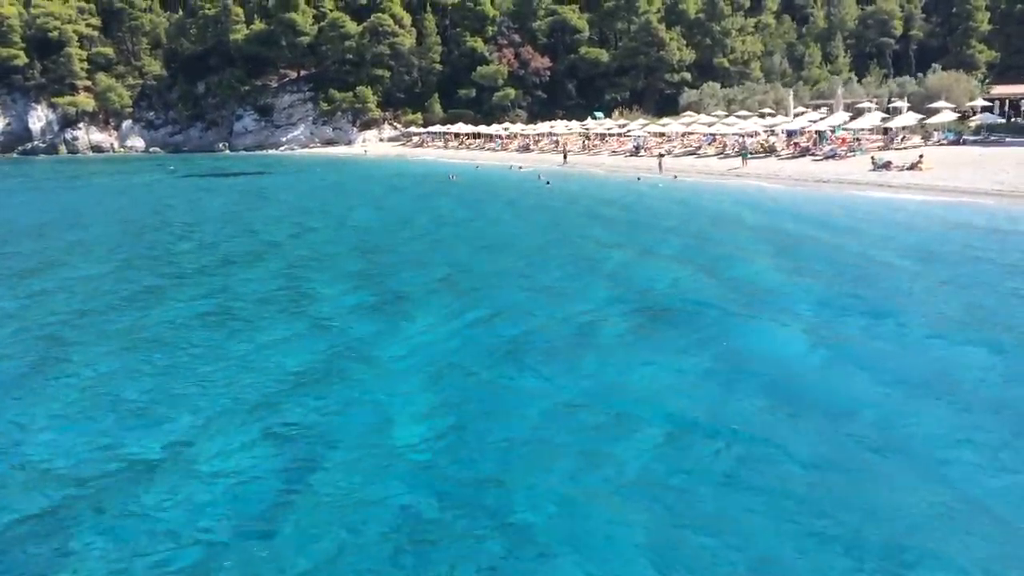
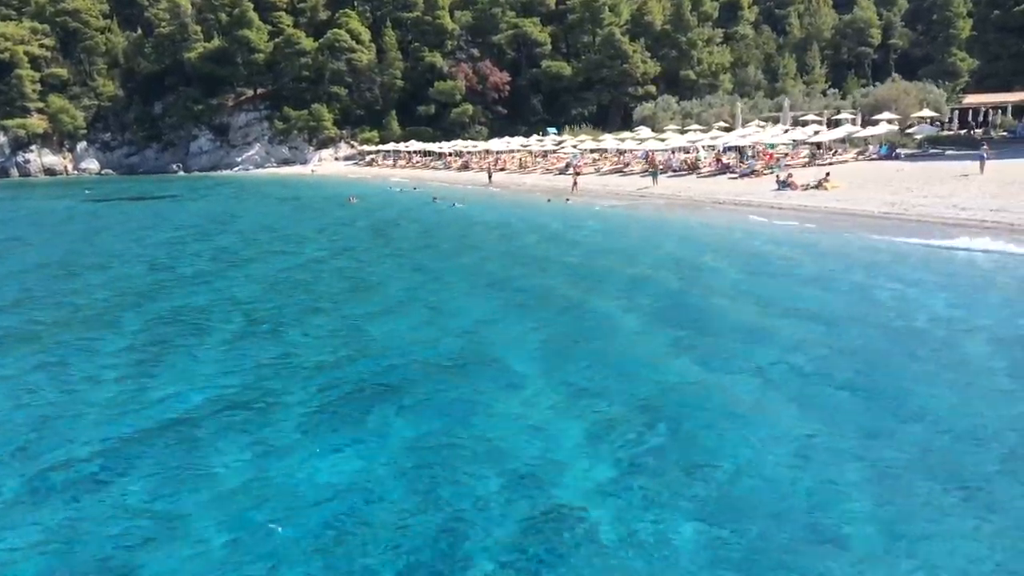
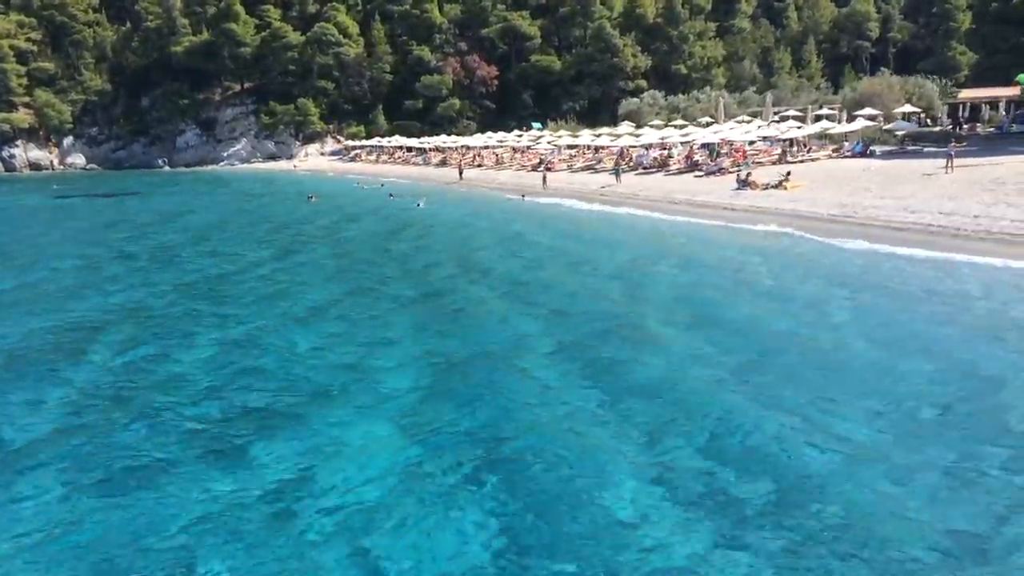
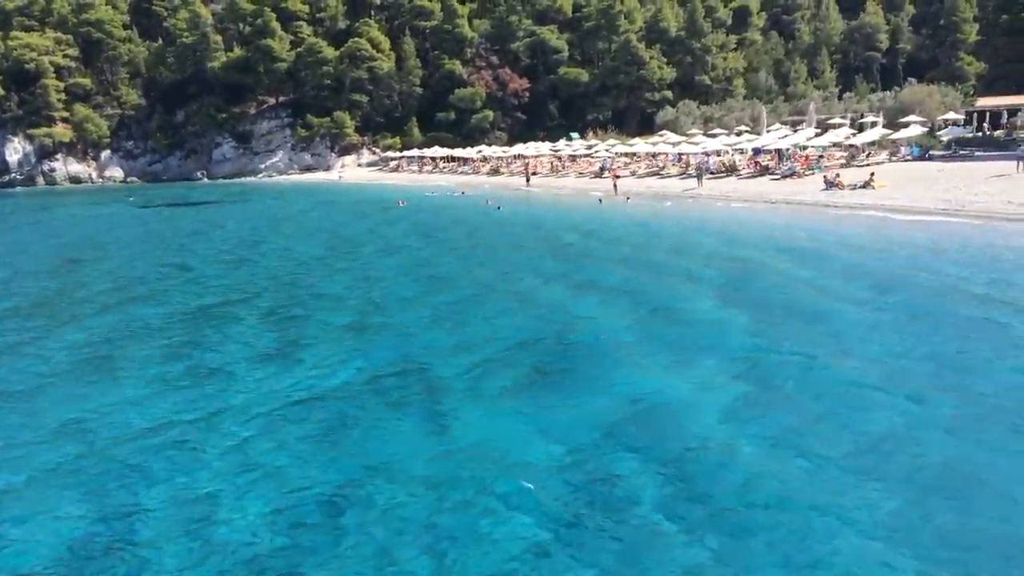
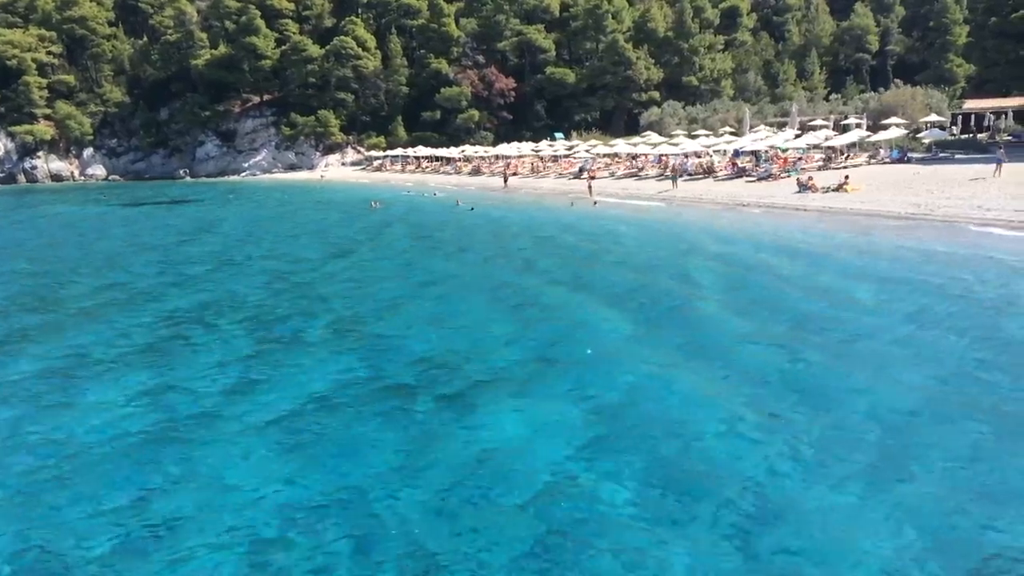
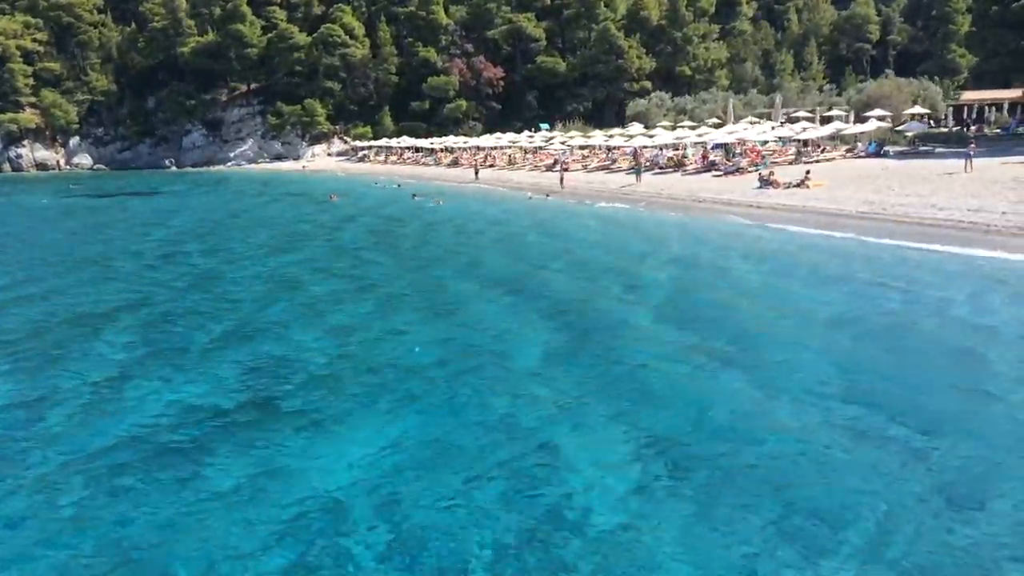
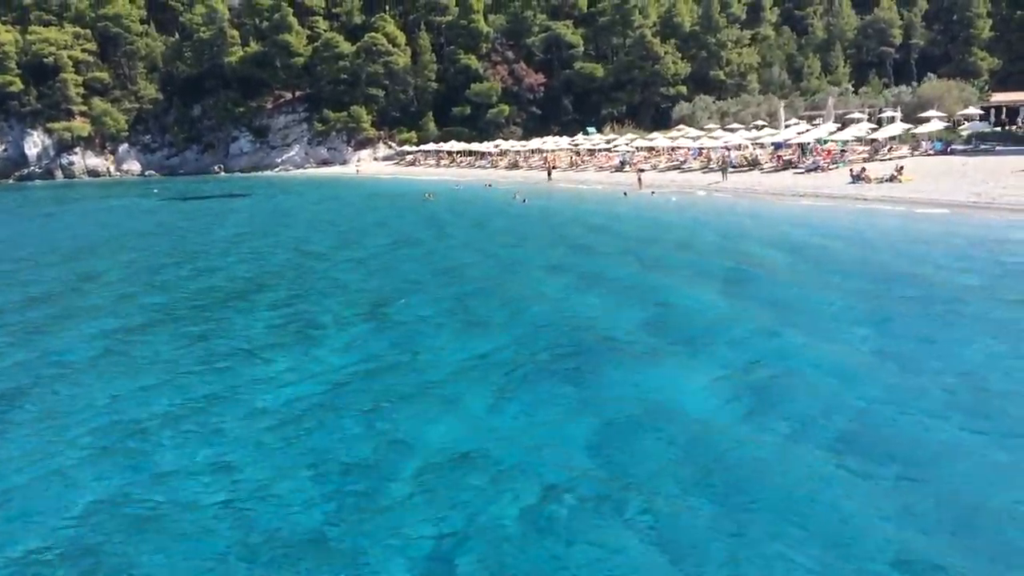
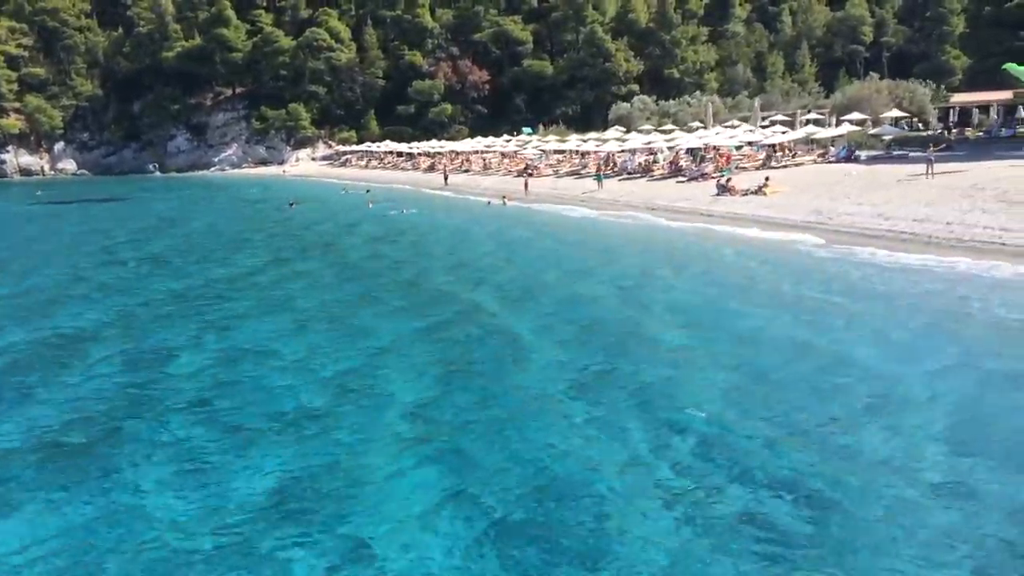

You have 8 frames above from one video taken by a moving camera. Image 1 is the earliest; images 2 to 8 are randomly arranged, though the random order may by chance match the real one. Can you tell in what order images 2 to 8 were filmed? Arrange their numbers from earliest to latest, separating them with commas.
7, 4, 5, 2, 6, 3, 8
